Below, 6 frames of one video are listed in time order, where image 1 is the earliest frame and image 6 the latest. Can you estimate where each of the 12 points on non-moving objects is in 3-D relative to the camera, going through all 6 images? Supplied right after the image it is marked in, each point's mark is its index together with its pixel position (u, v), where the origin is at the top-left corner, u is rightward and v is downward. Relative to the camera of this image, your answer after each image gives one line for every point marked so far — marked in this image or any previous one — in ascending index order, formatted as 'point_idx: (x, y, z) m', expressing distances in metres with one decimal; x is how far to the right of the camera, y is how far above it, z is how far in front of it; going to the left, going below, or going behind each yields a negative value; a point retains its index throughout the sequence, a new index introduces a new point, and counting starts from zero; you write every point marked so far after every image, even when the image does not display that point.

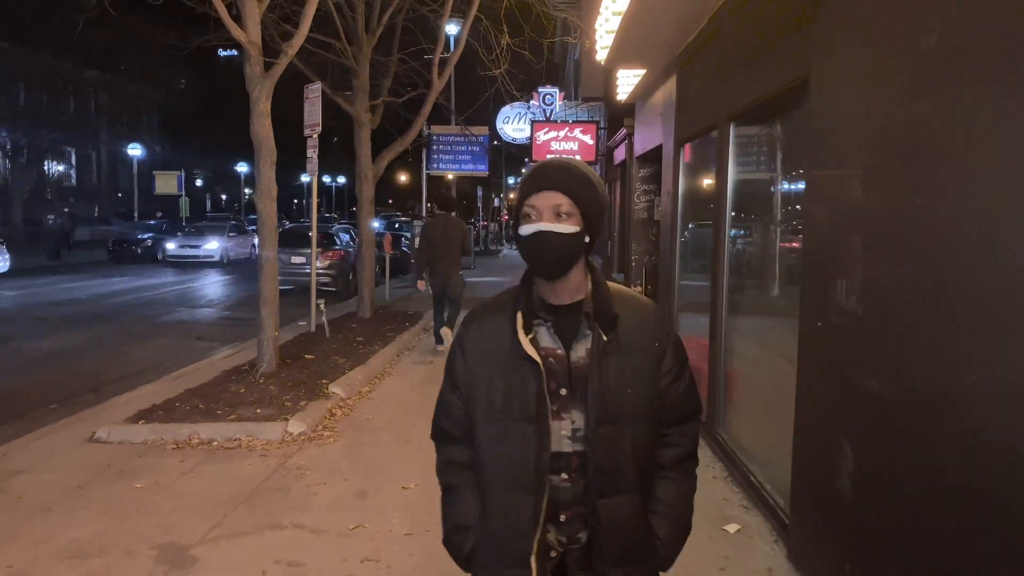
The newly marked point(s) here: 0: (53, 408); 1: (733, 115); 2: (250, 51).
0: (-5.1, -1.3, +8.3) m
1: (+1.8, +1.4, +5.9) m
2: (-2.9, +2.6, +8.3) m
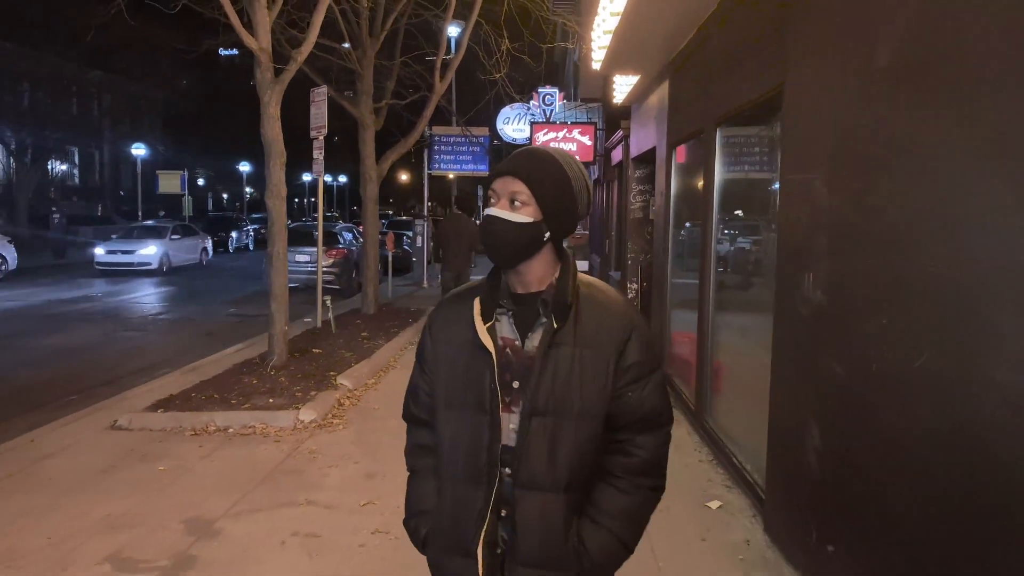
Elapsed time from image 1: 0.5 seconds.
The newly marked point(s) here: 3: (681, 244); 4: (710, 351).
0: (-5.1, -1.3, +8.7) m
1: (+1.7, +1.4, +6.2) m
2: (-2.9, +2.7, +8.6) m
3: (+1.9, +0.5, +8.4) m
4: (+1.8, -0.6, +6.7) m
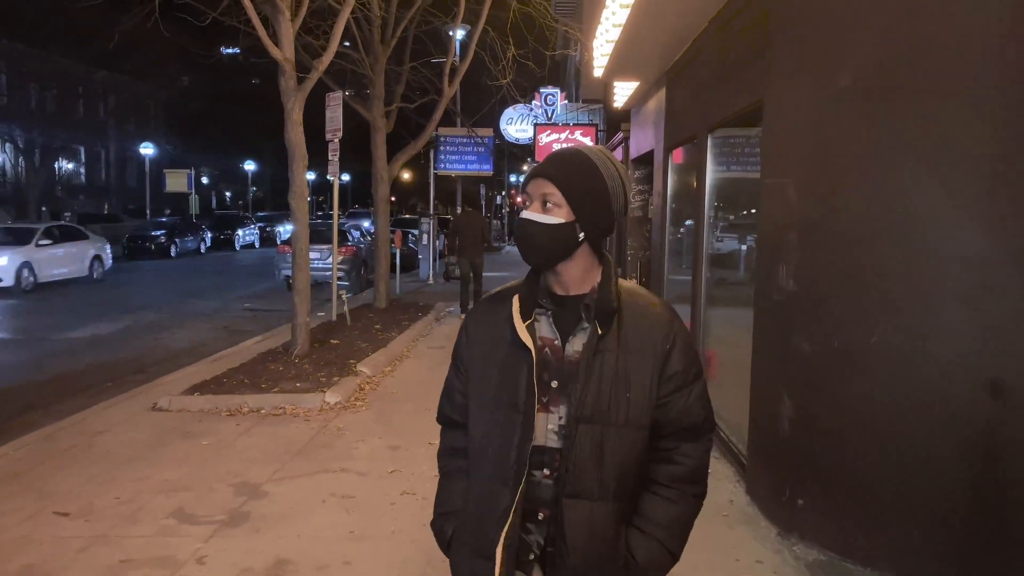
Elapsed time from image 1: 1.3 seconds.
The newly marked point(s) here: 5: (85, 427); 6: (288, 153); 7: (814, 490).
0: (-5.1, -1.2, +9.3) m
1: (+1.8, +1.5, +6.8) m
2: (-2.8, +2.7, +9.2) m
3: (+2.0, +0.5, +9.0) m
4: (+1.9, -0.5, +7.3) m
5: (-4.0, -1.3, +6.9) m
6: (-2.8, +1.7, +9.3) m
7: (+1.7, -1.2, +4.3) m
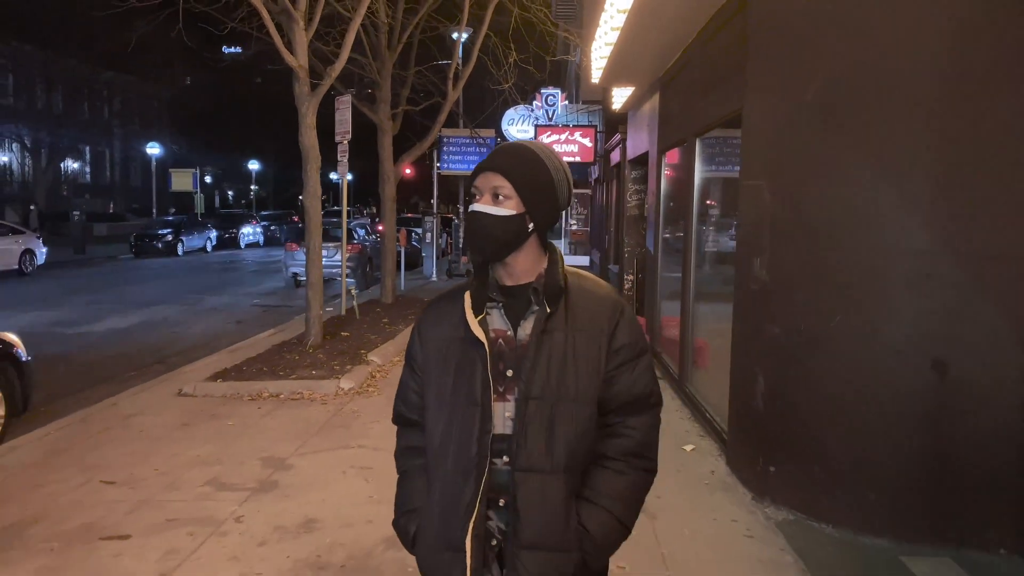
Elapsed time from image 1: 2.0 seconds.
0: (-5.0, -1.1, +9.8) m
1: (+1.9, +1.5, +7.4) m
2: (-2.8, +2.8, +9.8) m
3: (+2.0, +0.6, +9.5) m
4: (+1.9, -0.5, +7.8) m
5: (-3.9, -1.2, +7.4) m
6: (-2.8, +1.7, +9.8) m
7: (+1.8, -1.2, +4.9) m
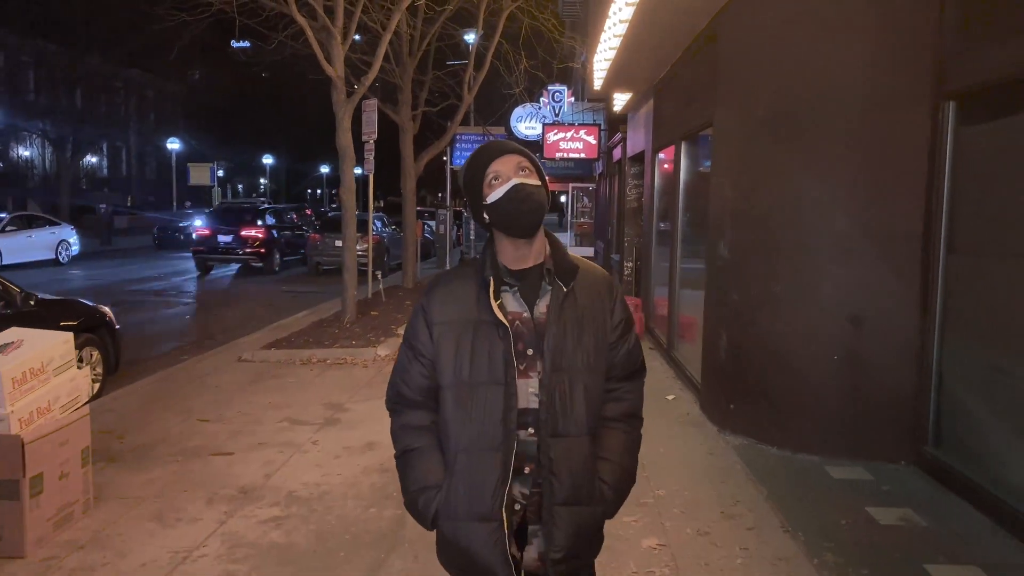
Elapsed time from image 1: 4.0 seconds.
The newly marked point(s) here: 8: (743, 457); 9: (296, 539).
0: (-4.9, -0.9, +11.2) m
1: (+2.0, +1.8, +8.7) m
2: (-2.6, +3.1, +11.1) m
3: (+2.2, +0.8, +10.8) m
4: (+2.0, -0.2, +9.2) m
5: (-3.8, -1.0, +8.8) m
6: (-2.6, +2.0, +11.1) m
7: (+1.9, -1.0, +6.2) m
8: (+1.8, -1.3, +5.8) m
9: (-1.3, -1.5, +4.4) m
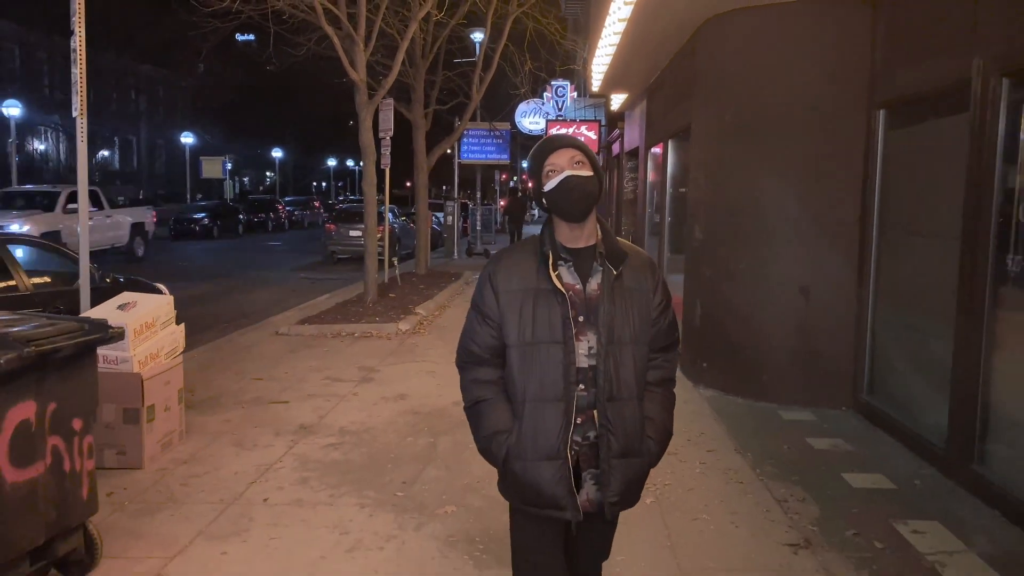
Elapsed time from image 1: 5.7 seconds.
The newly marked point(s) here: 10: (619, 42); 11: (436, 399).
0: (-4.8, -0.6, +12.4) m
1: (+2.1, +2.0, +9.8) m
2: (-2.5, +3.3, +12.2) m
3: (+2.3, +1.1, +12.0) m
4: (+2.1, 0.0, +10.3) m
5: (-3.7, -0.7, +10.0) m
6: (-2.5, +2.3, +12.3) m
7: (+2.0, -0.7, +7.4) m
8: (+1.9, -1.1, +7.0) m
9: (-1.2, -1.3, +5.6) m
10: (+1.4, +3.2, +9.6) m
11: (-0.7, -1.1, +7.2) m
